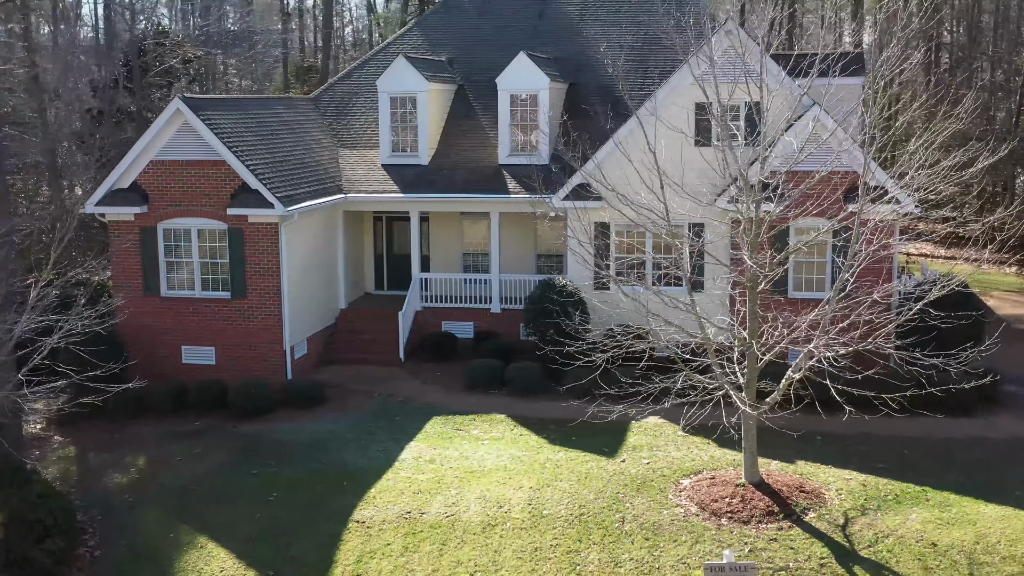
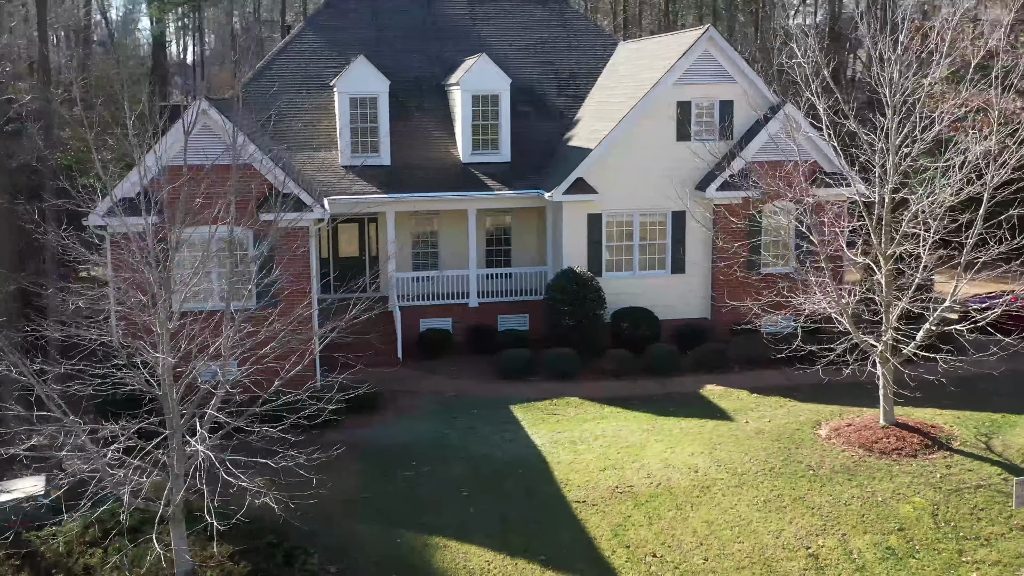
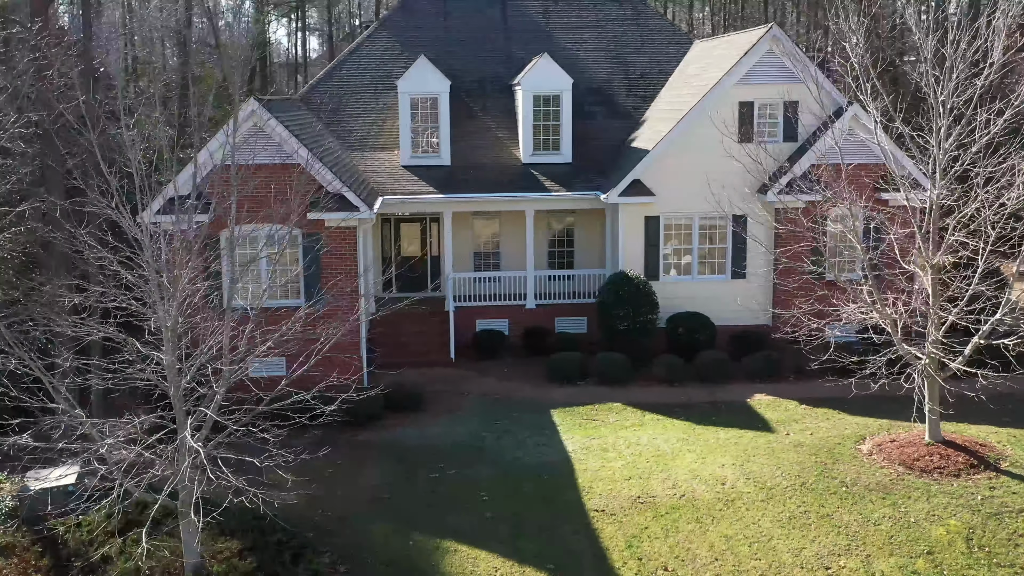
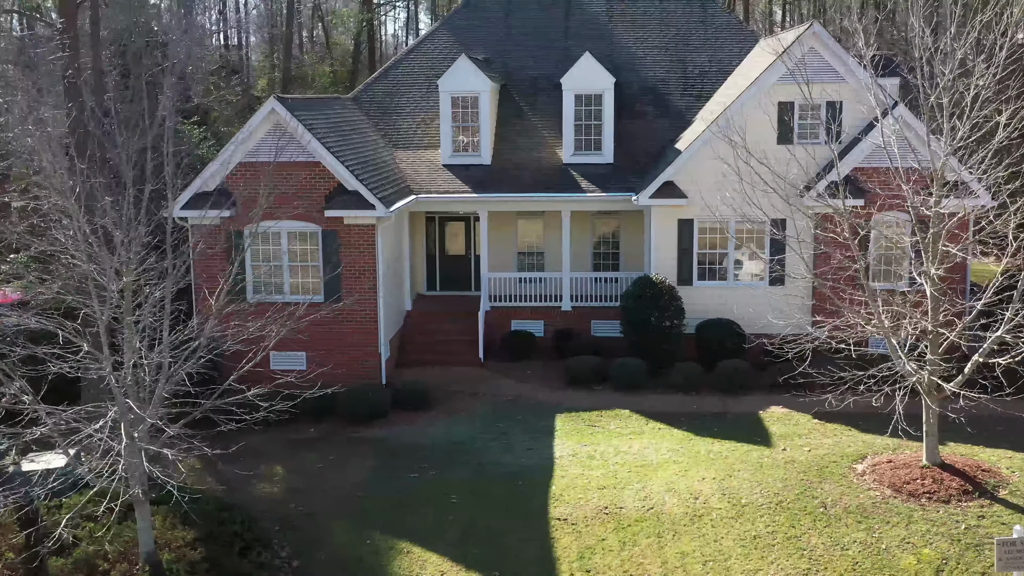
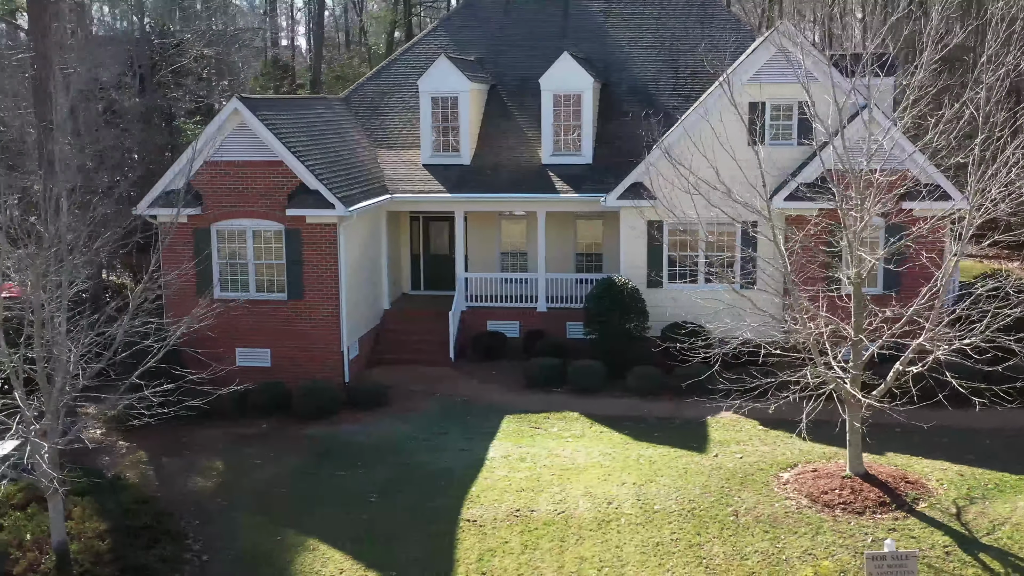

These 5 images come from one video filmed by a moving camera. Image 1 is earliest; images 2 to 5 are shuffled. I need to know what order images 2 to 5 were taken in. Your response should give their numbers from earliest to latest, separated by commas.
5, 4, 3, 2
